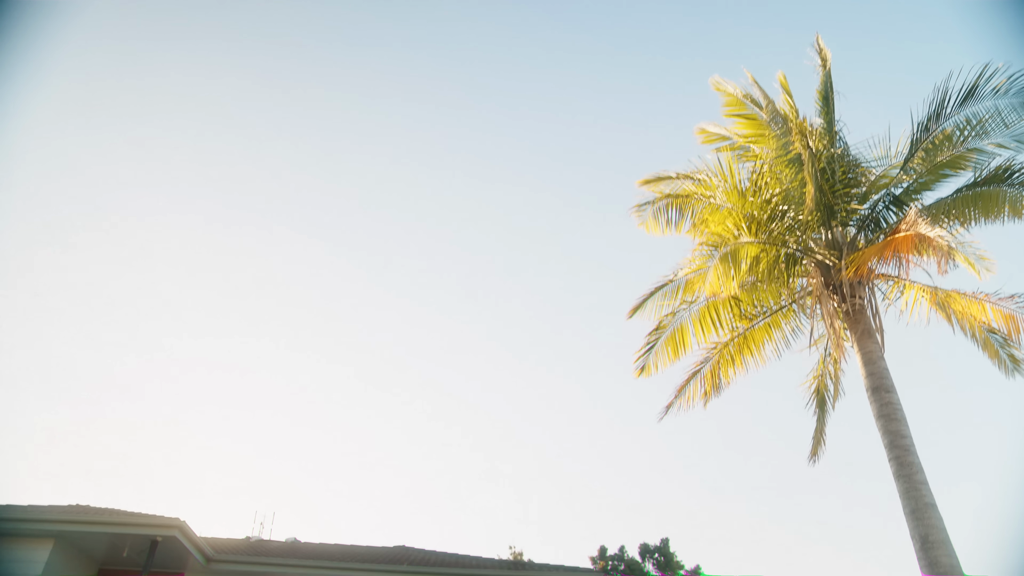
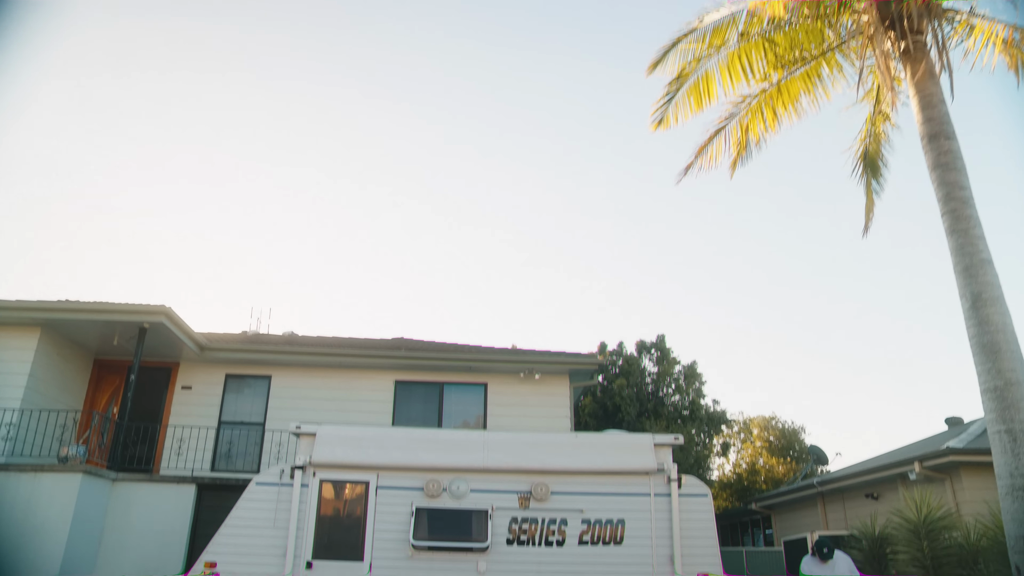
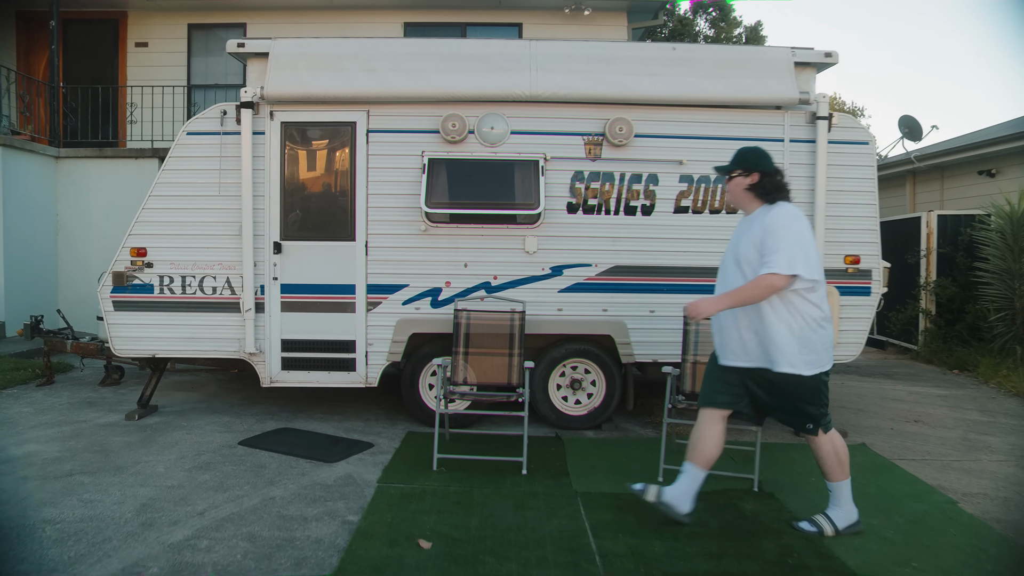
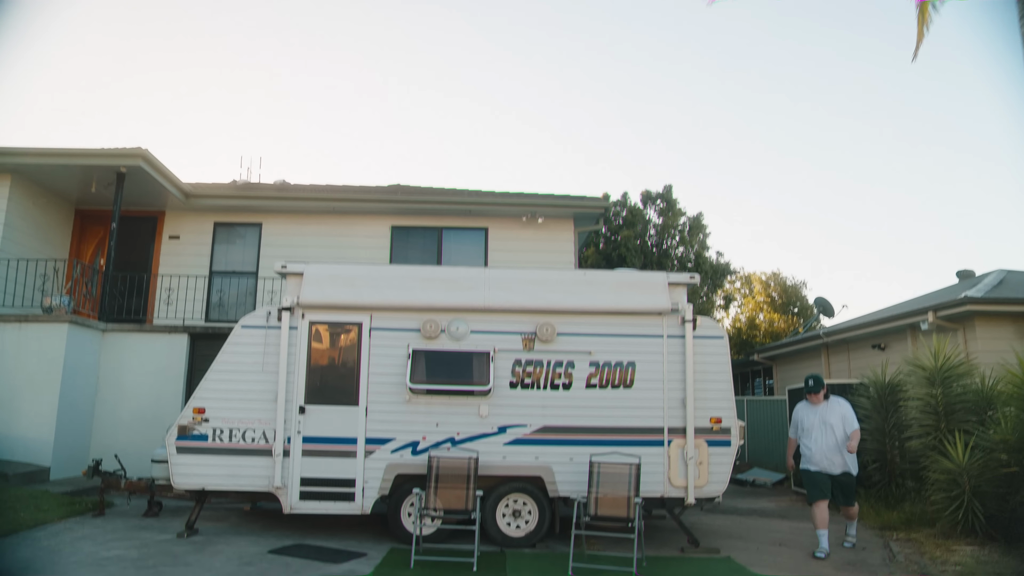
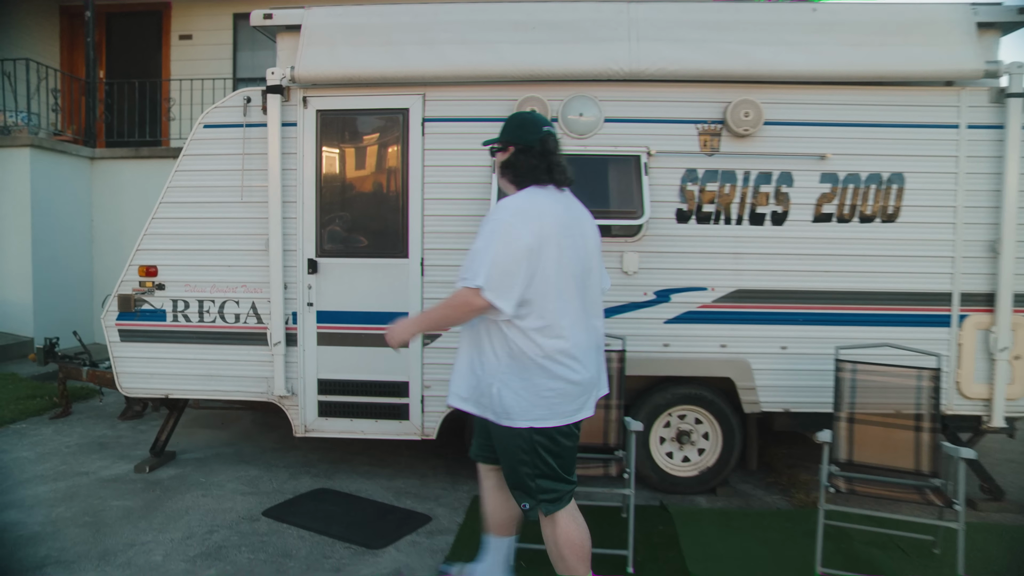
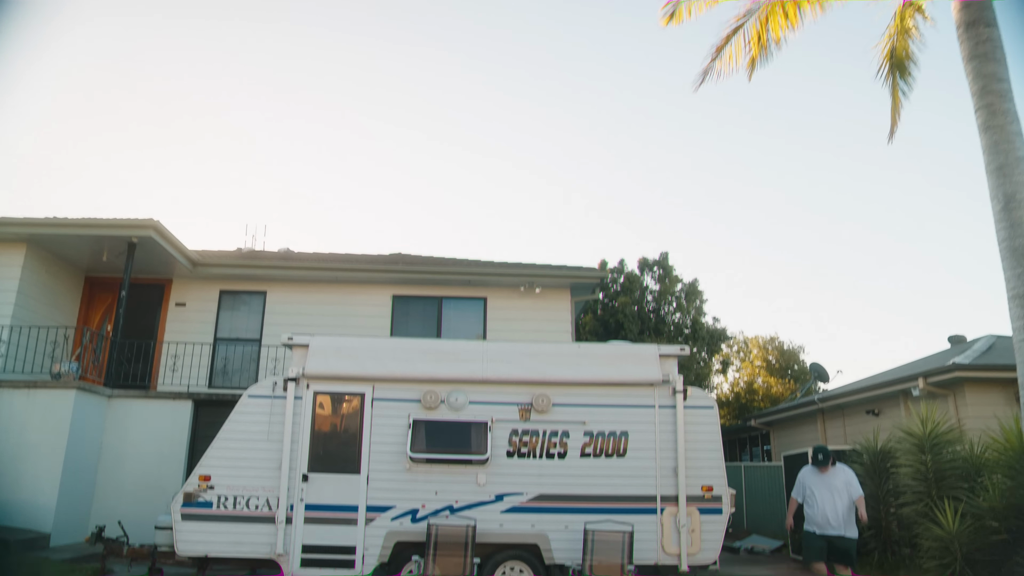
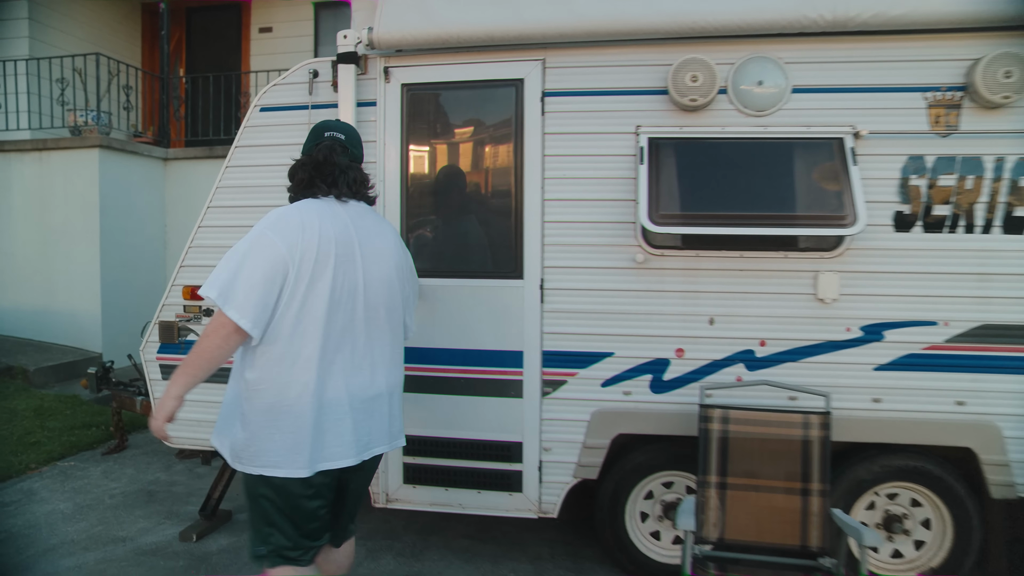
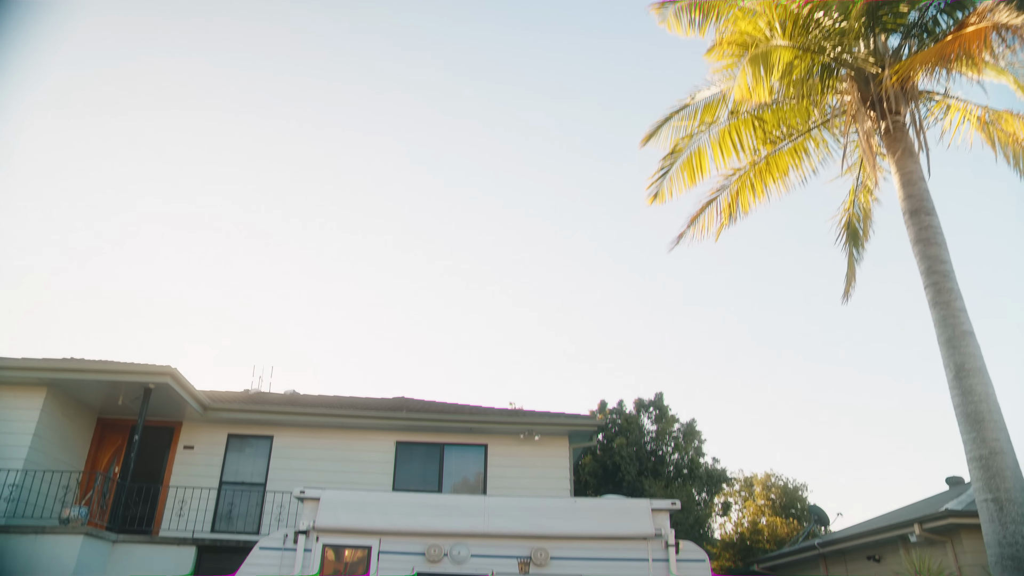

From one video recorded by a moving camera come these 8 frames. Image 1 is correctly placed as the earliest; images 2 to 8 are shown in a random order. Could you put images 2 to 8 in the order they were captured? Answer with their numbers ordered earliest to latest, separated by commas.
8, 2, 6, 4, 3, 5, 7
